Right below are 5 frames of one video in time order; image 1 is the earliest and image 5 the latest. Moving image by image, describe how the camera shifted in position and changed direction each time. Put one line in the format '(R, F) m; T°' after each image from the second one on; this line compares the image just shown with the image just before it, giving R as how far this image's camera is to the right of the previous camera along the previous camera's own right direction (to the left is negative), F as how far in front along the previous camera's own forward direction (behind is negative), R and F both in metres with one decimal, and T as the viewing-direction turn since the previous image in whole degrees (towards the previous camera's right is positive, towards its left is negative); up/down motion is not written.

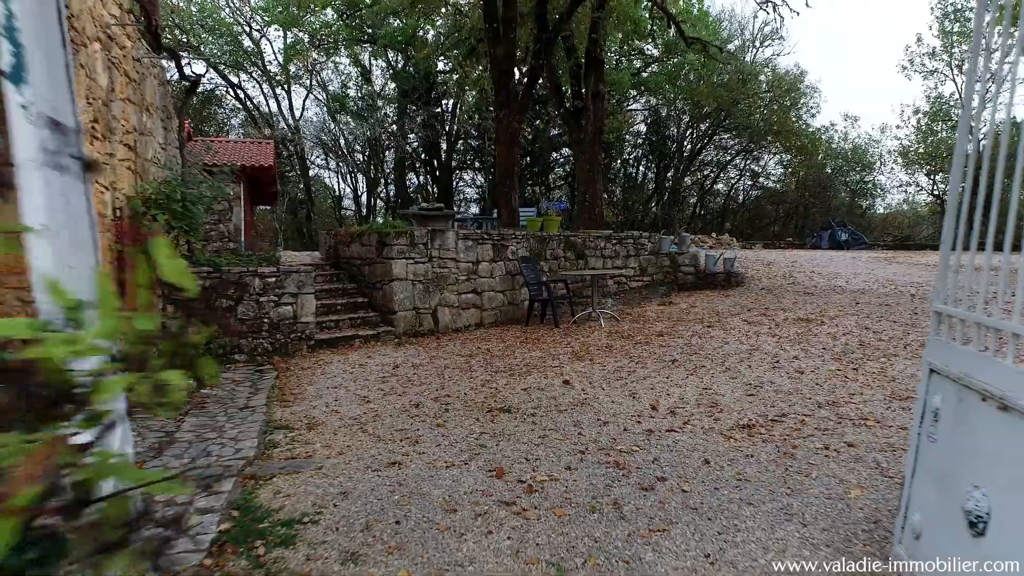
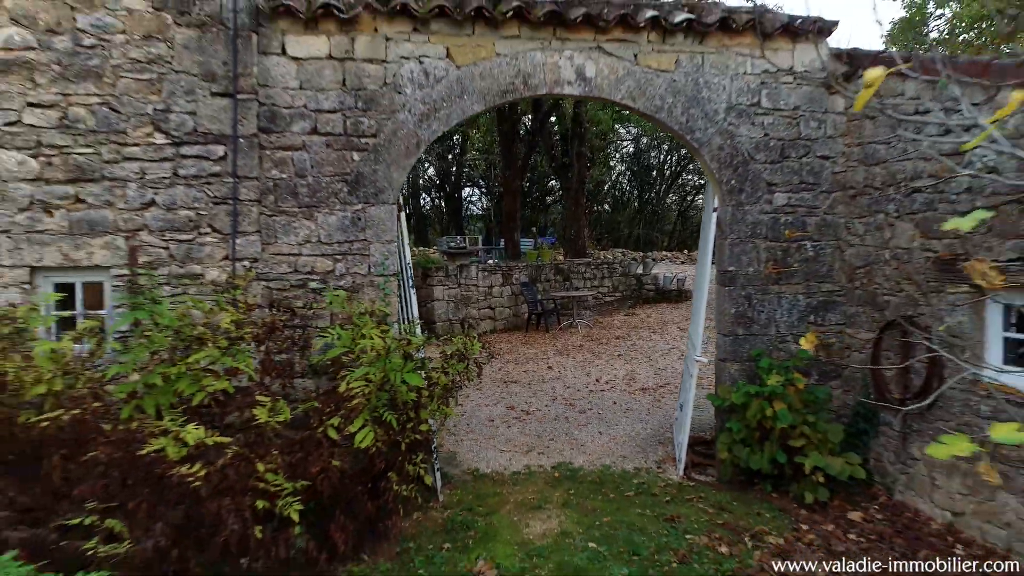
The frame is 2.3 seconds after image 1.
(0.0, -2.7) m; 0°
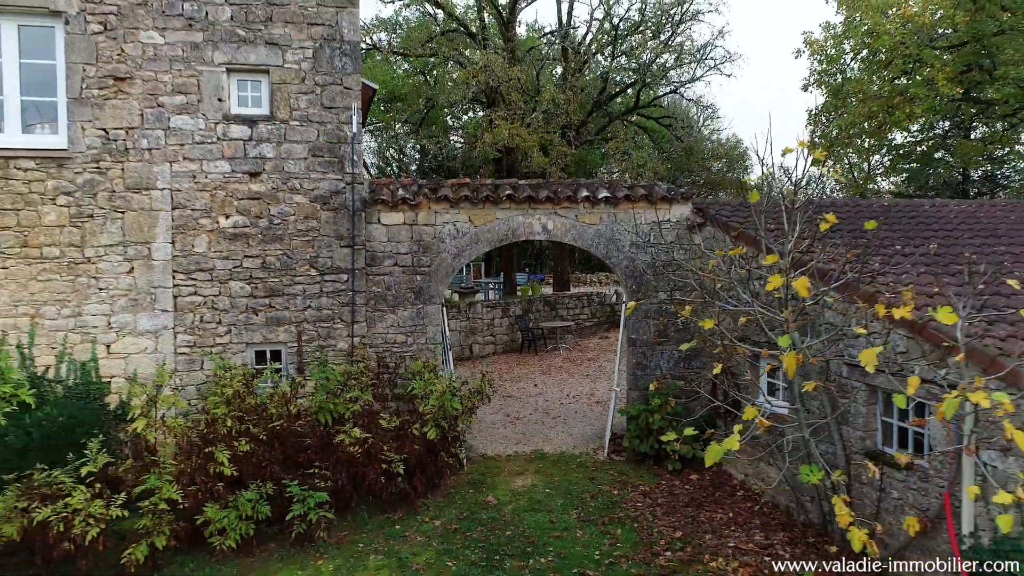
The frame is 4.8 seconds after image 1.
(+0.1, -2.6) m; 0°
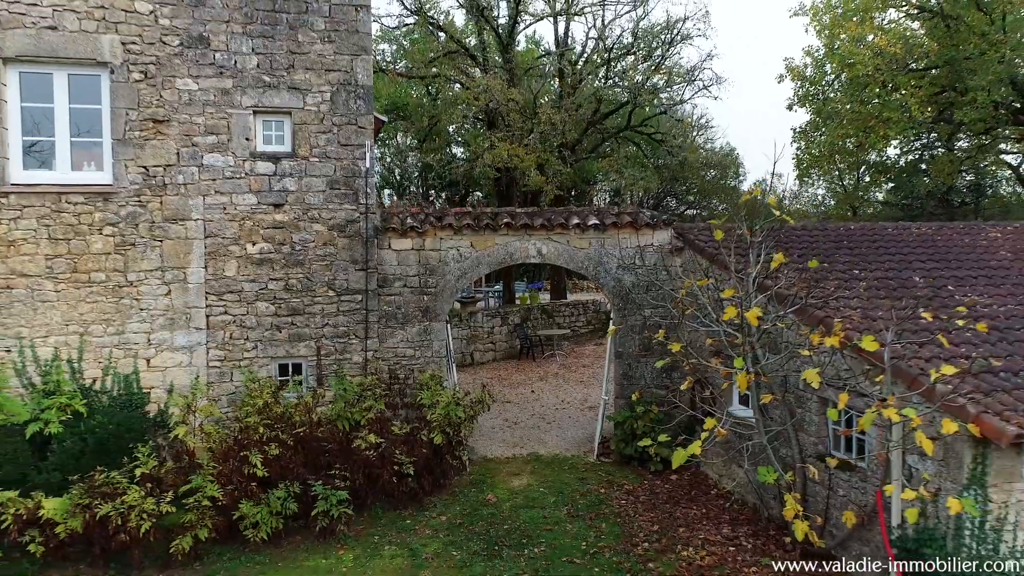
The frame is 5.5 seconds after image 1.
(0.0, -0.6) m; 0°
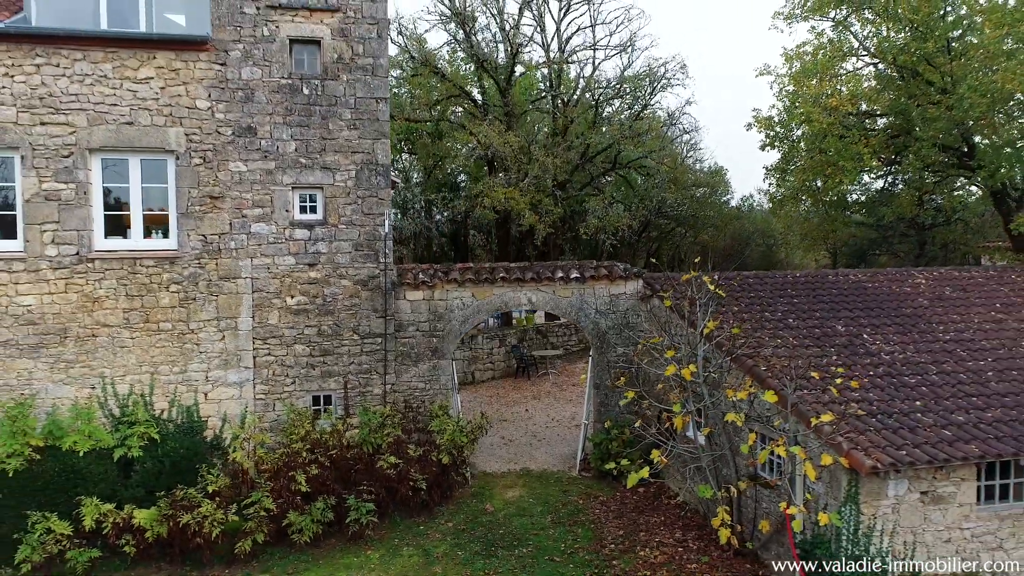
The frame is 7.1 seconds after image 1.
(+0.1, -1.3) m; 0°
